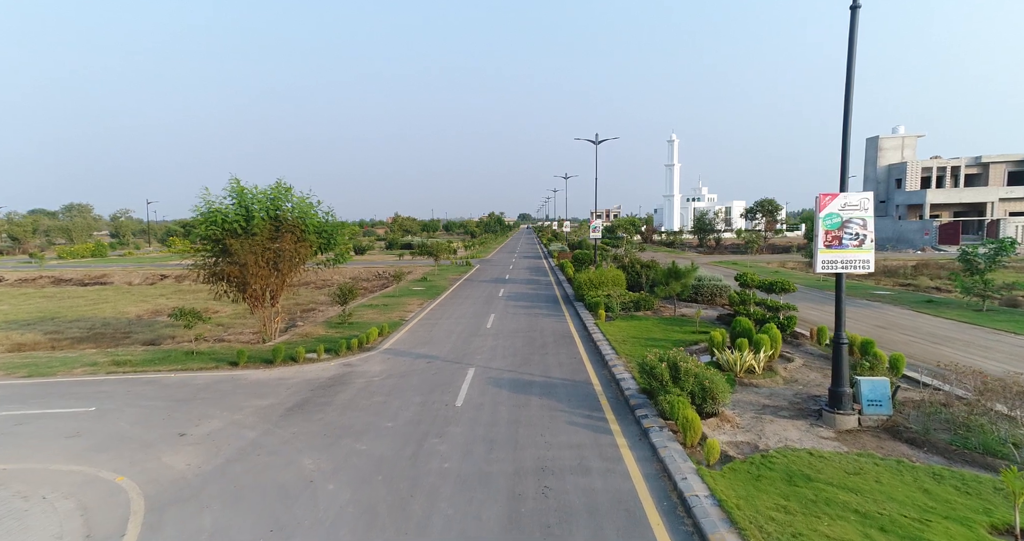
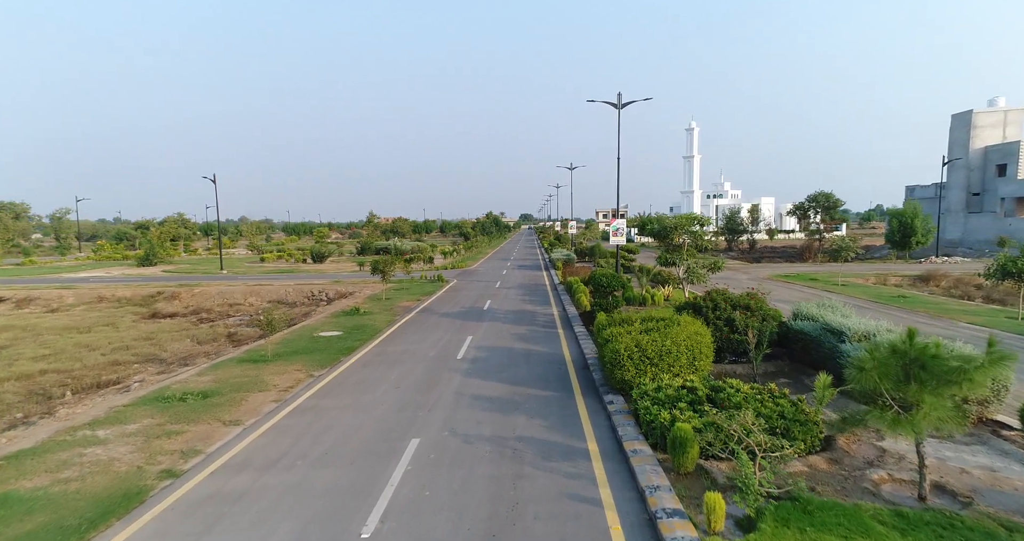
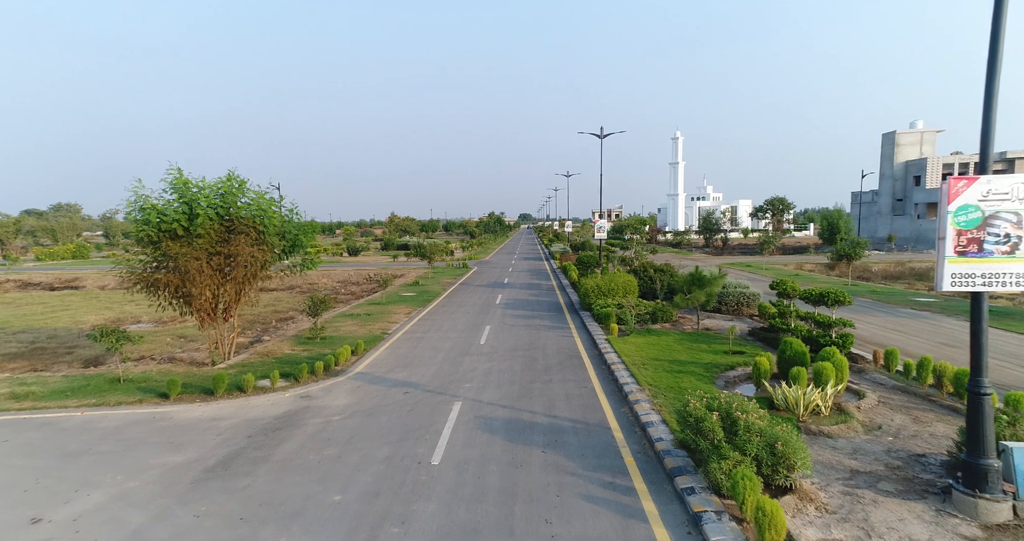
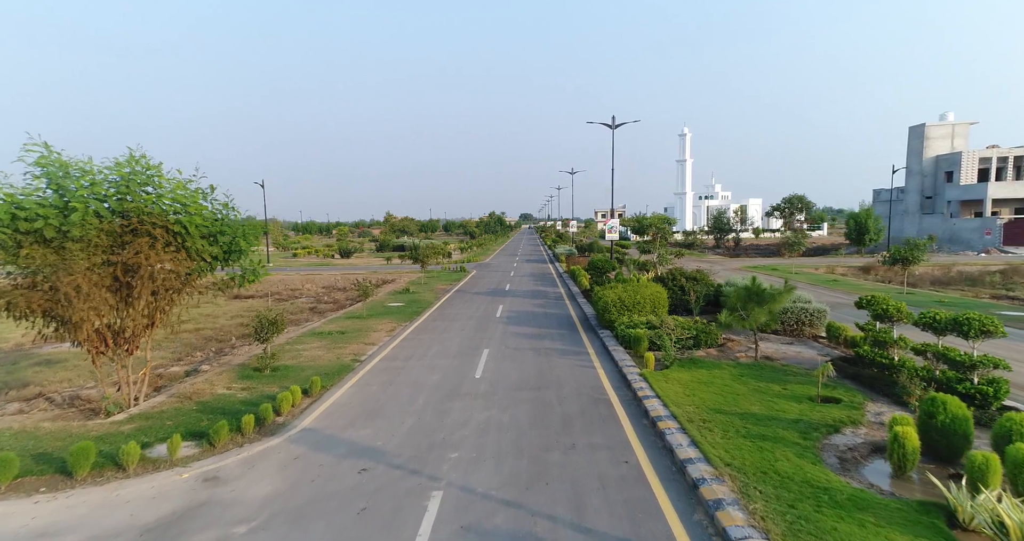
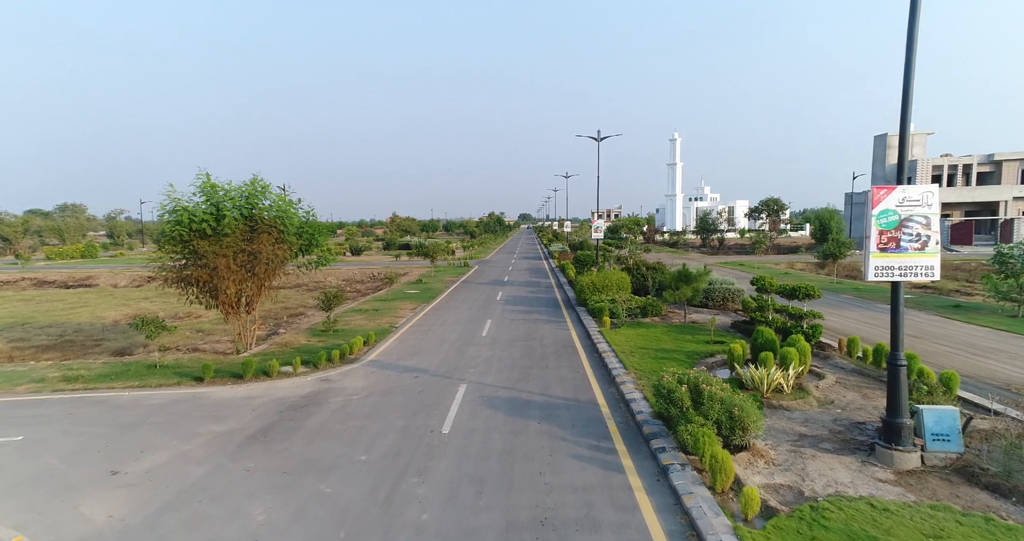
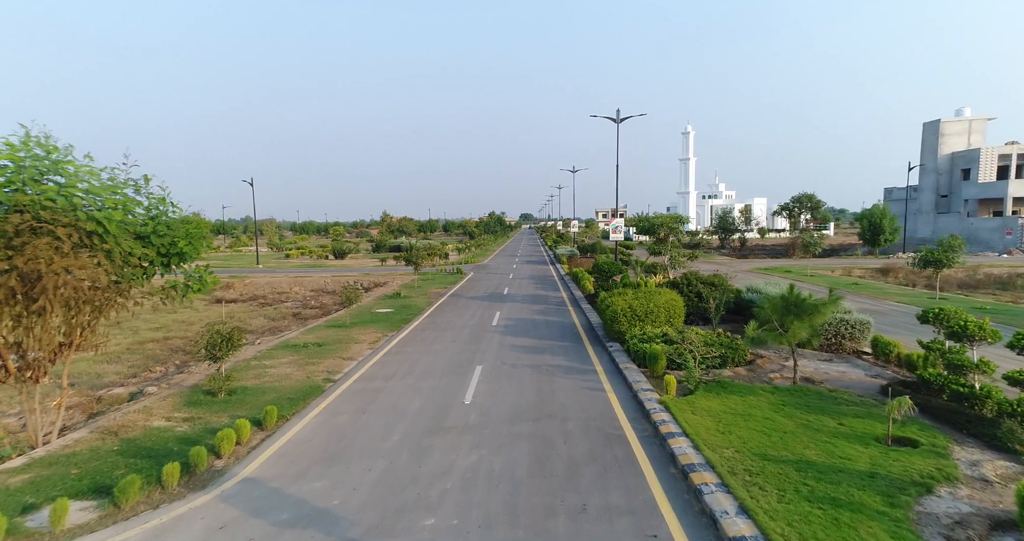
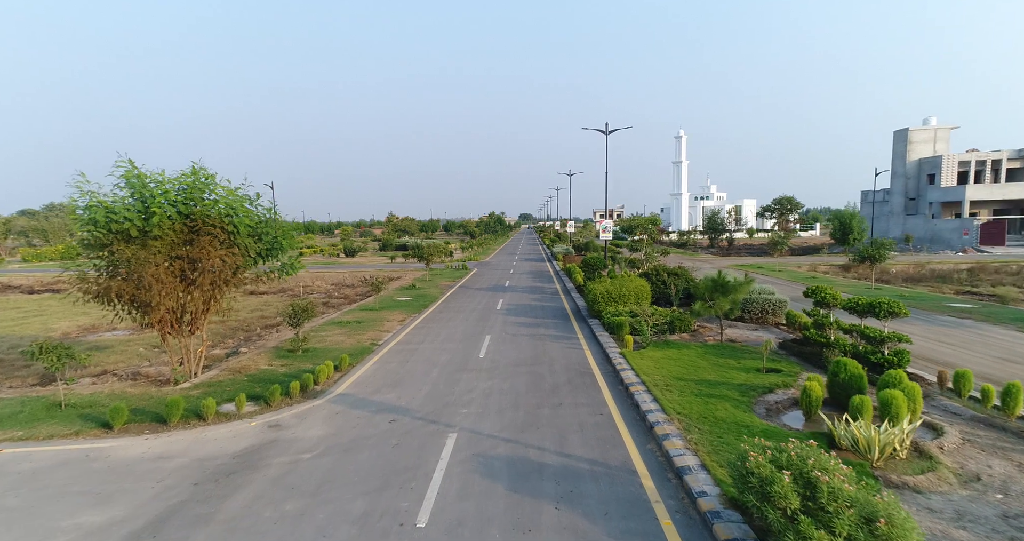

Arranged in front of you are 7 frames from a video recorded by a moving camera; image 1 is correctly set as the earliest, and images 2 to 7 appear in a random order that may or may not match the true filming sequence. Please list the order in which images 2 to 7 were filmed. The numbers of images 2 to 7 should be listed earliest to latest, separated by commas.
5, 3, 7, 4, 6, 2
